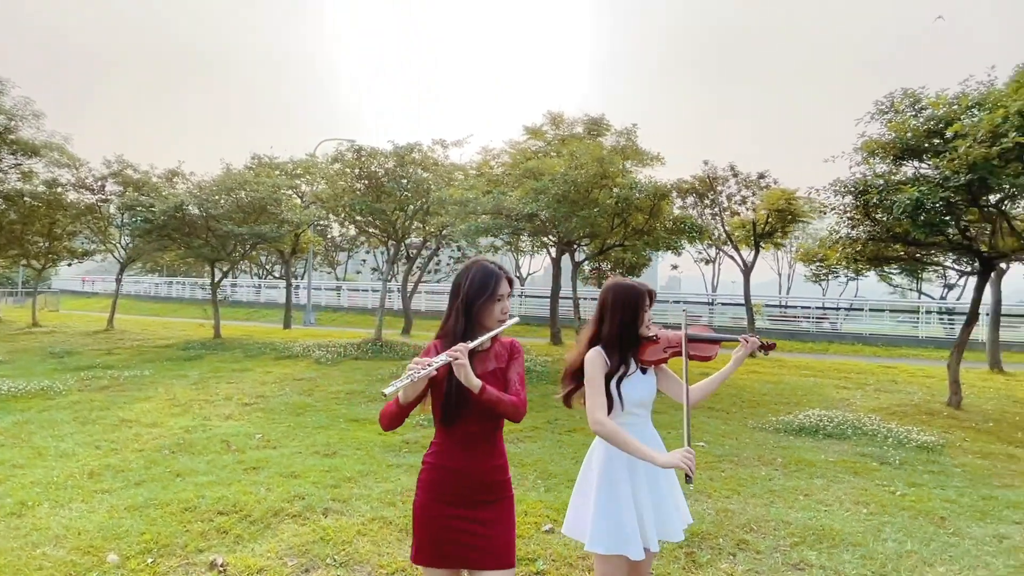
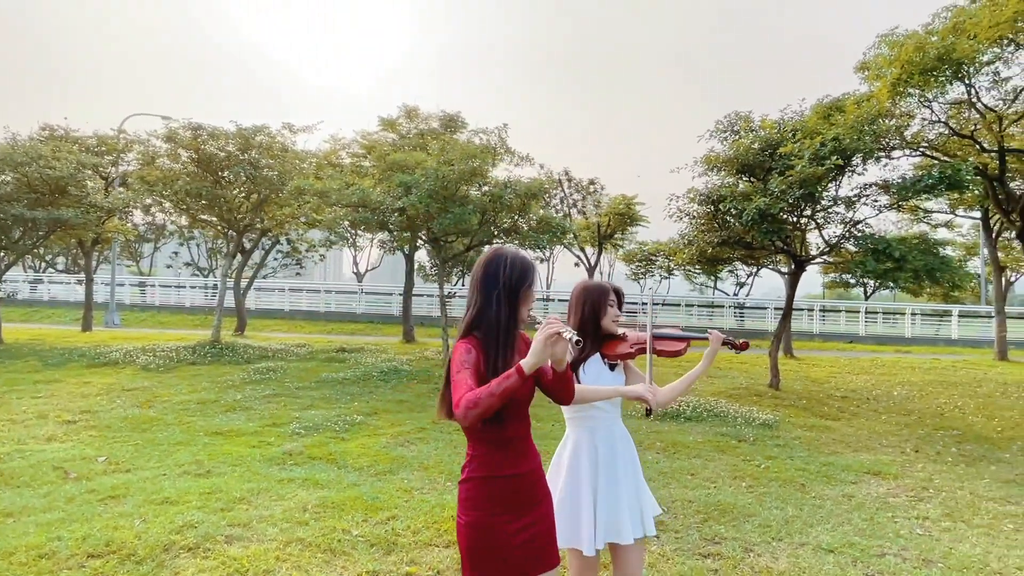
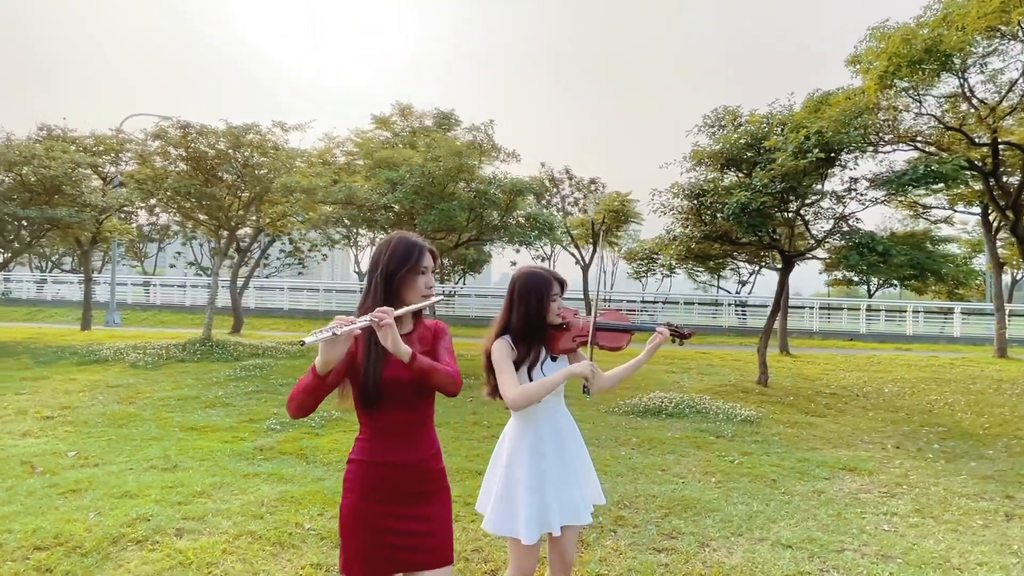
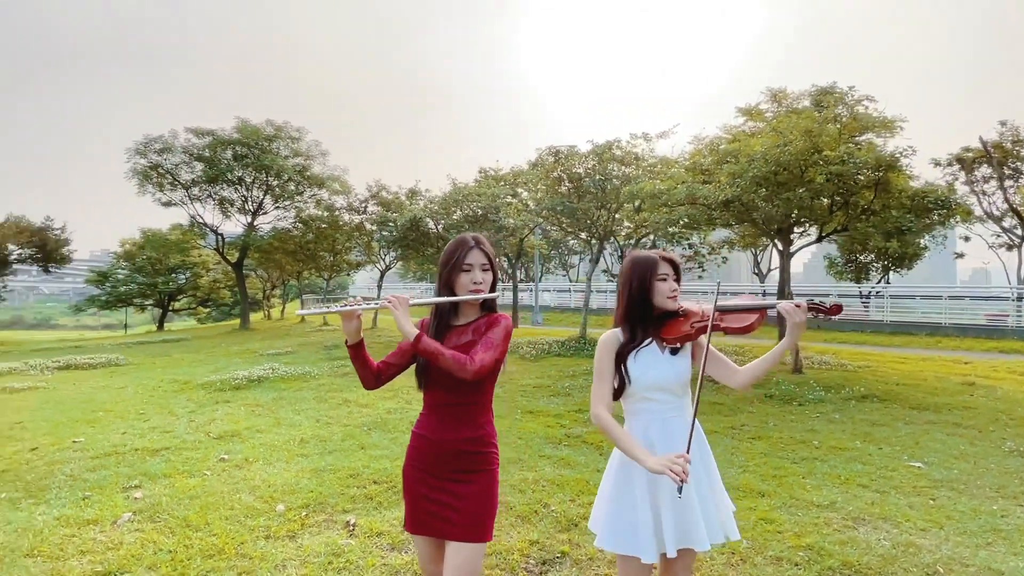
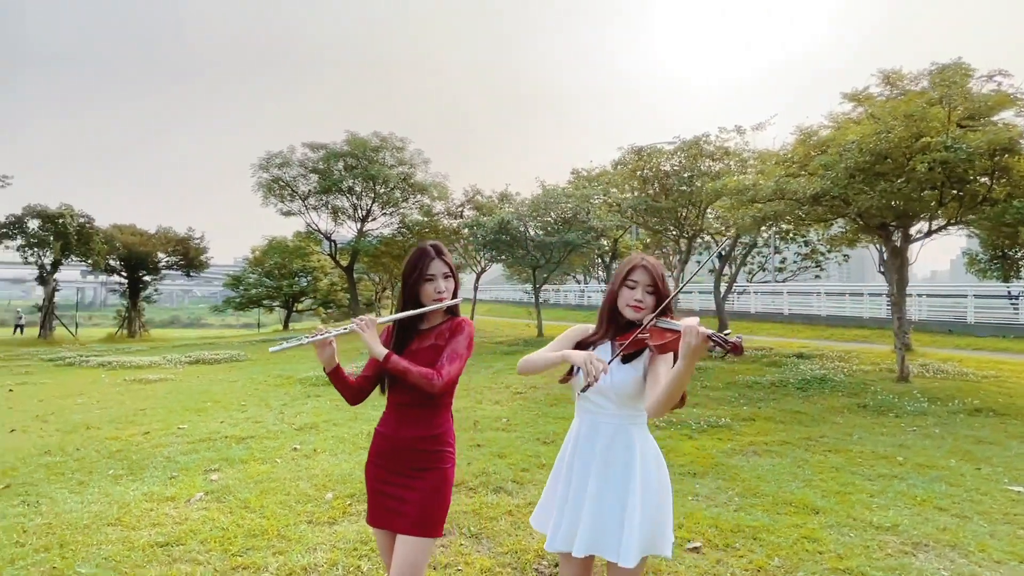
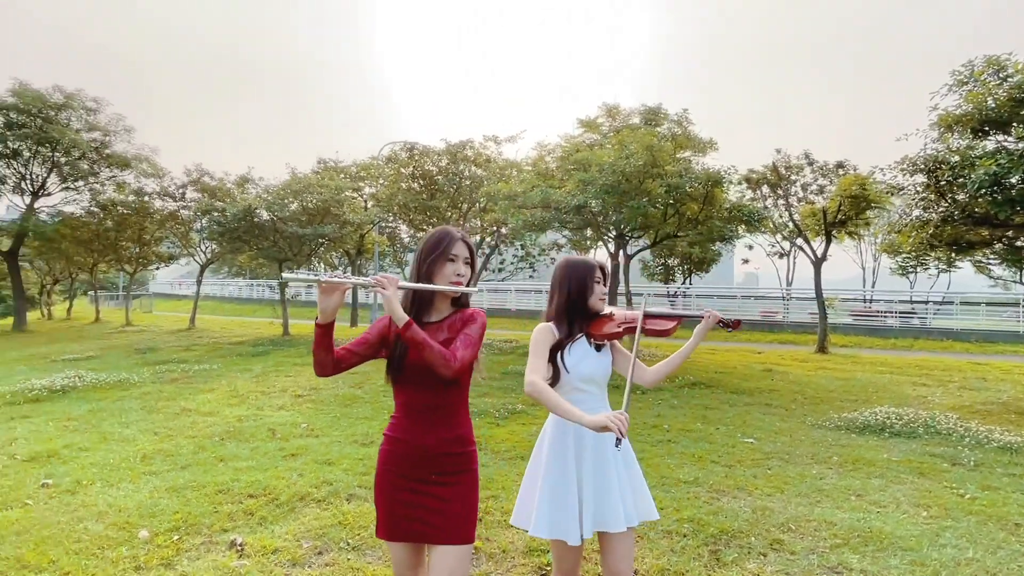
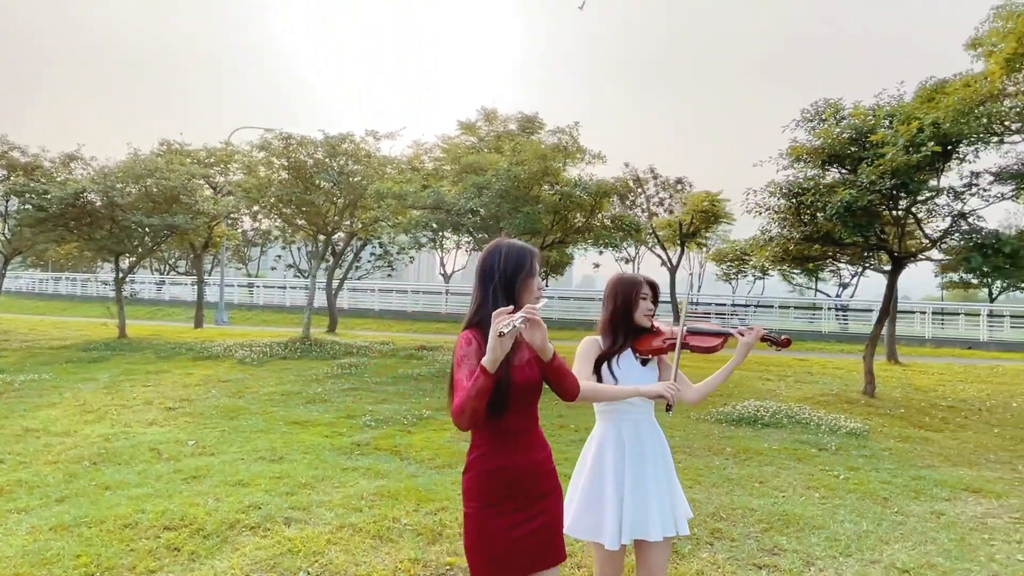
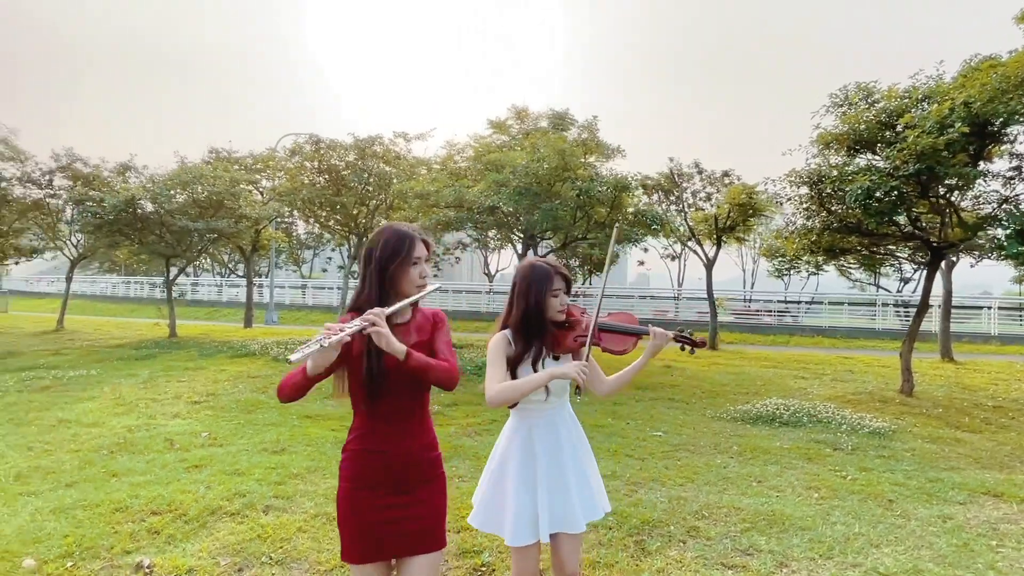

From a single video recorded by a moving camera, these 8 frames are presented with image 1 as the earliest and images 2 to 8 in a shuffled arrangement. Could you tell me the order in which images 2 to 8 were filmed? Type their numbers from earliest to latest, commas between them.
7, 2, 3, 8, 6, 4, 5
